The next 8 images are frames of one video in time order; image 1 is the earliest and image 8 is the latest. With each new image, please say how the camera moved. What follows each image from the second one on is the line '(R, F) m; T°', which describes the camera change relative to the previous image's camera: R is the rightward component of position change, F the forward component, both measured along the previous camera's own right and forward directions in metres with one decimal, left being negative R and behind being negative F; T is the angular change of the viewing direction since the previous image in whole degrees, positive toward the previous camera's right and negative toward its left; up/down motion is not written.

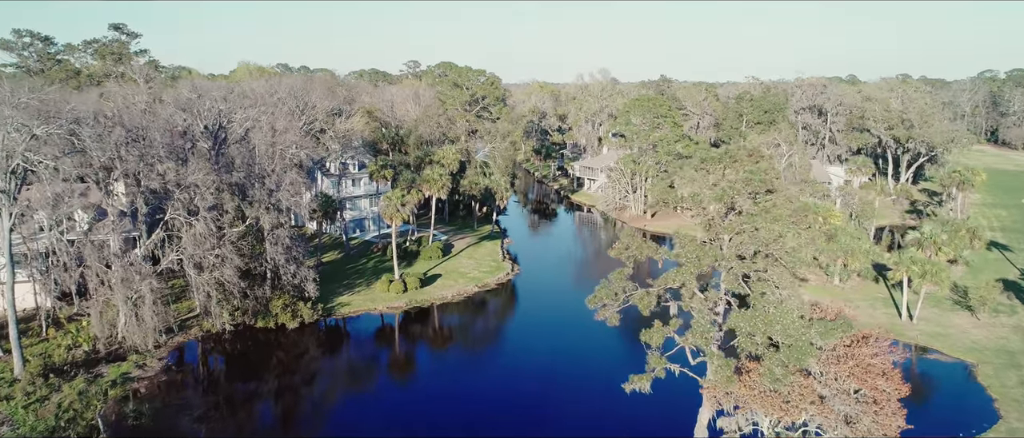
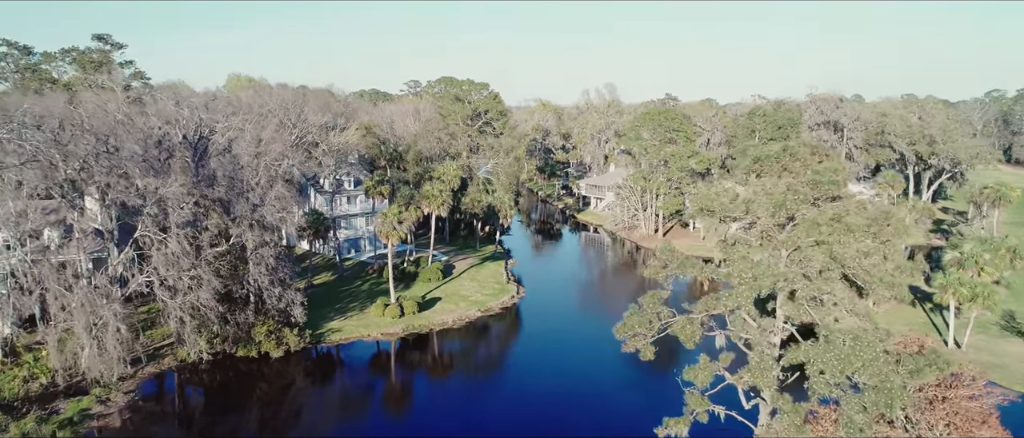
(-0.3, +3.1) m; 0°
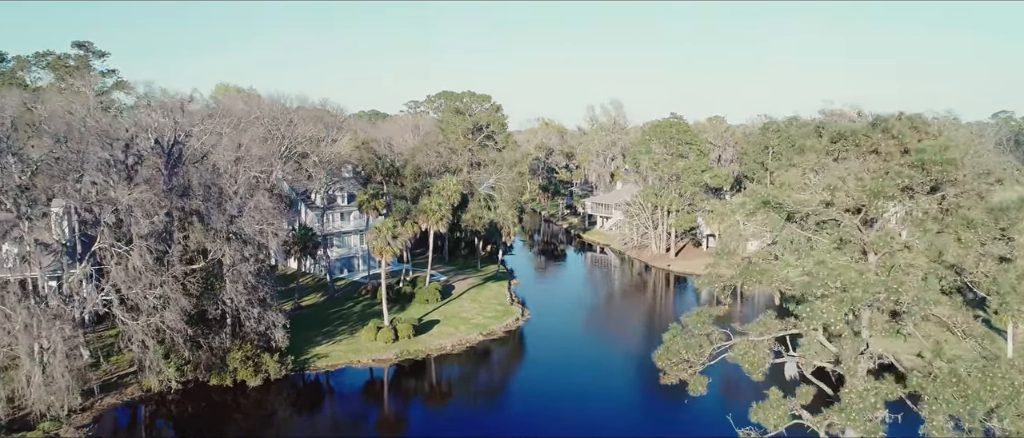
(-0.3, +3.2) m; 0°
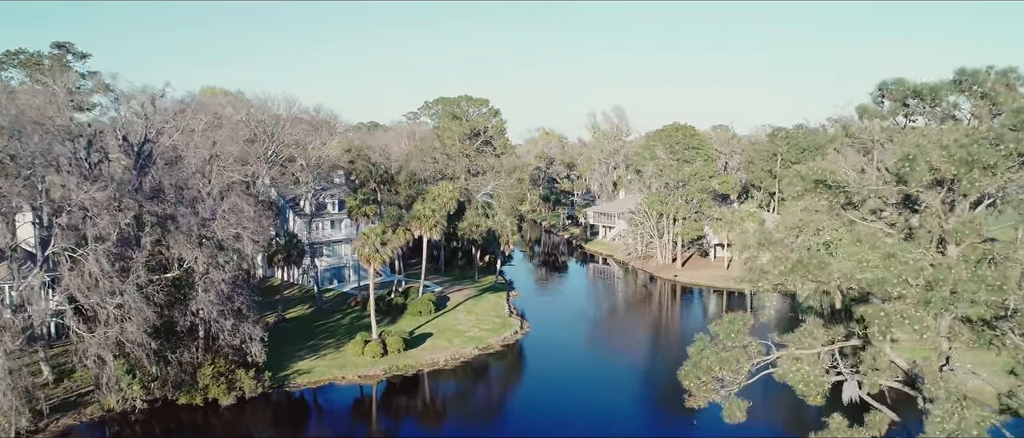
(+0.2, +2.4) m; 0°
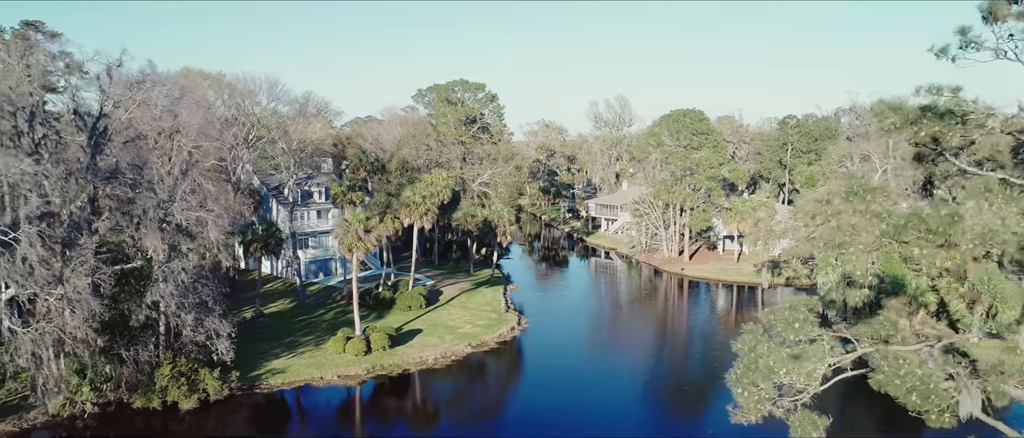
(+0.2, +2.9) m; 0°
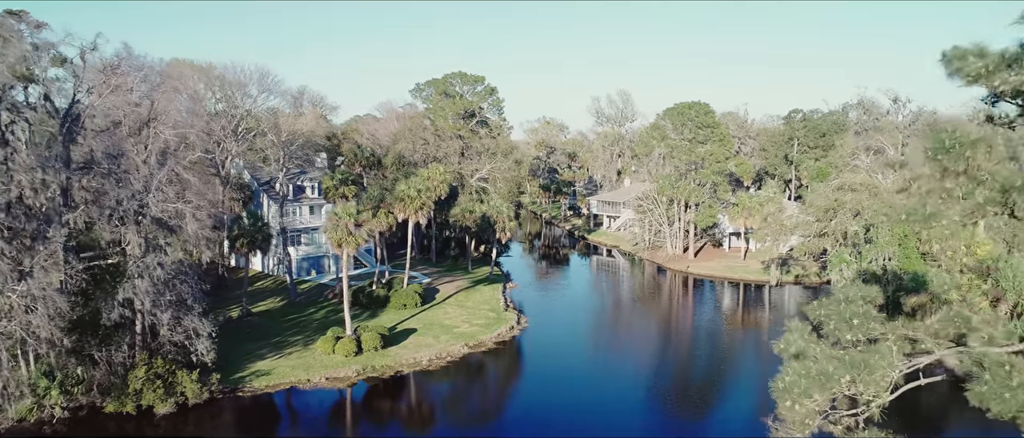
(+0.1, +1.5) m; 0°
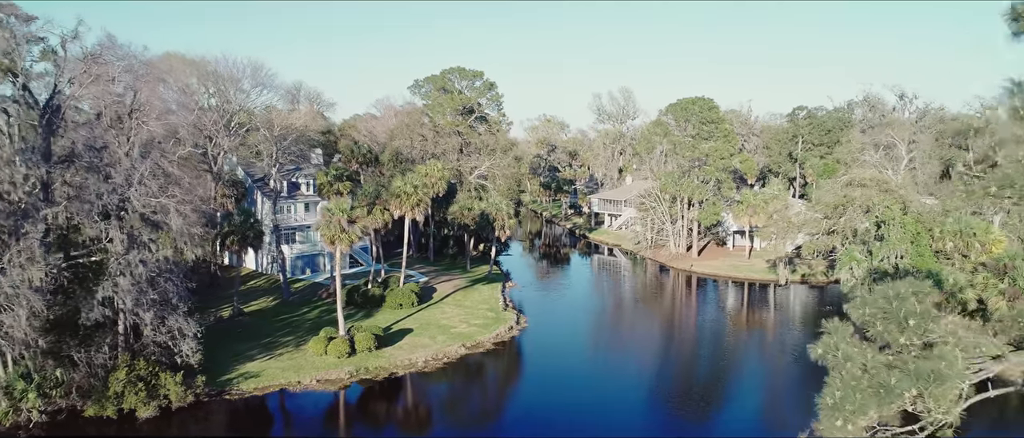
(+0.1, +1.0) m; 0°
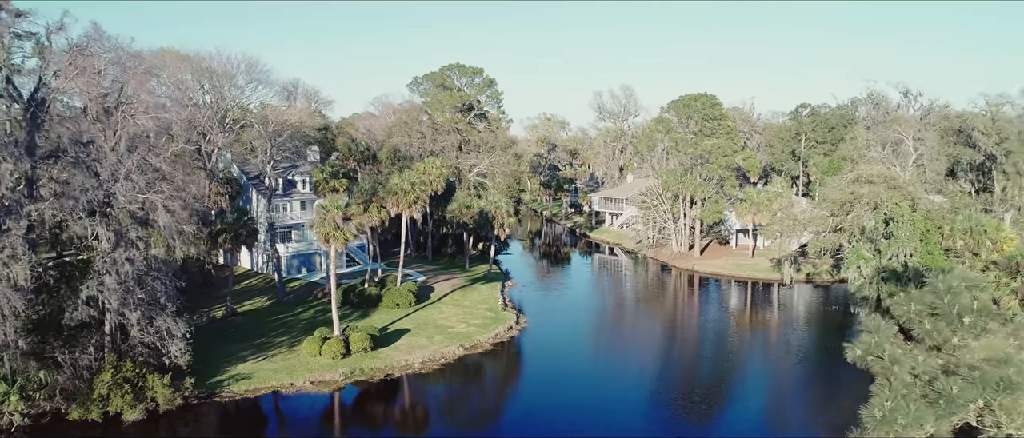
(0.0, +0.7) m; 0°
